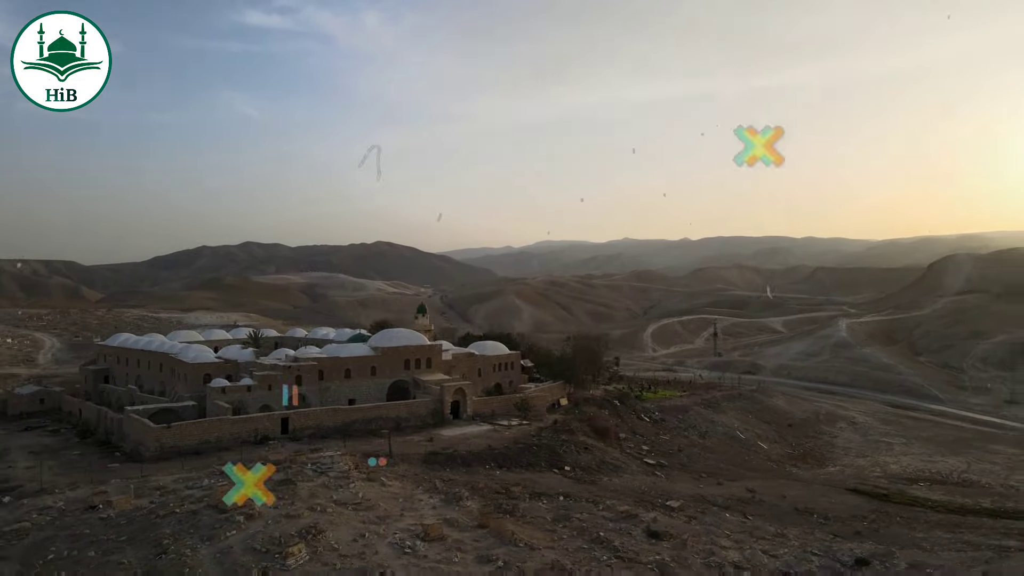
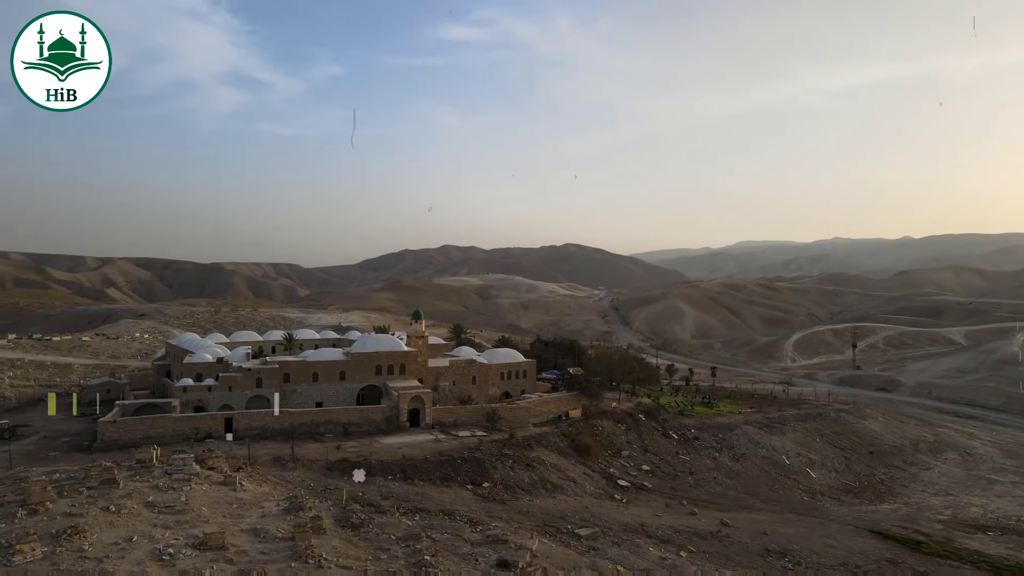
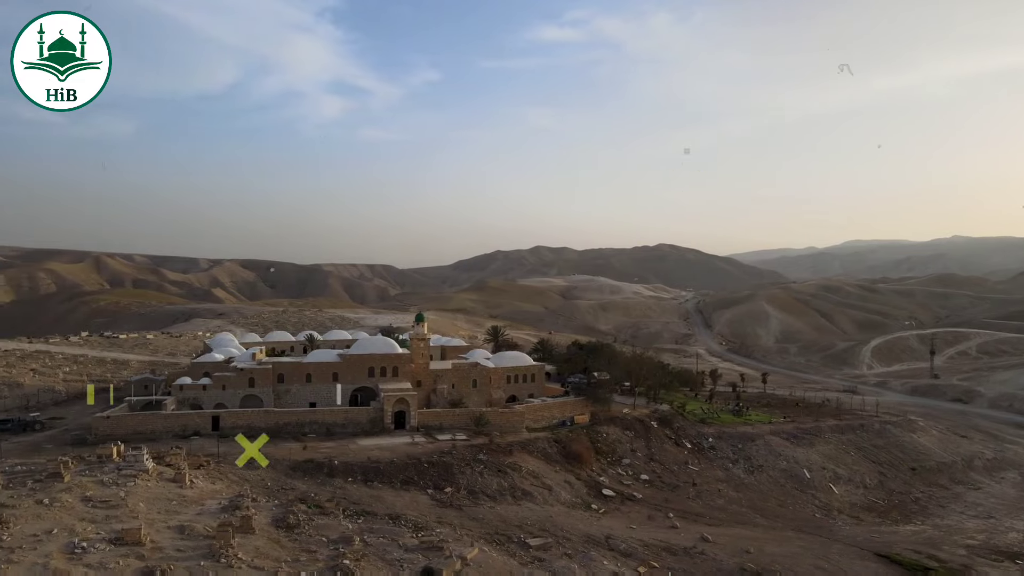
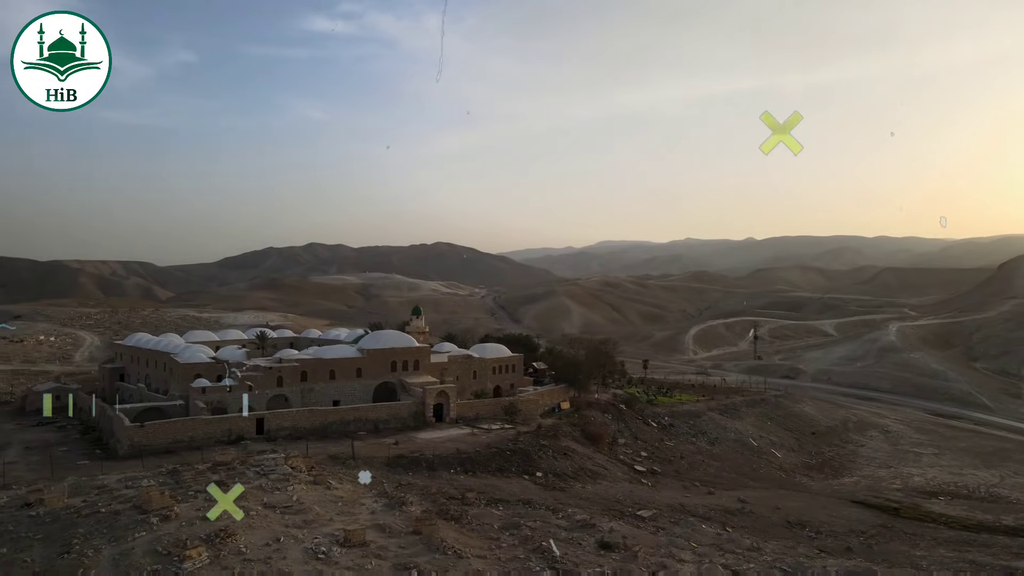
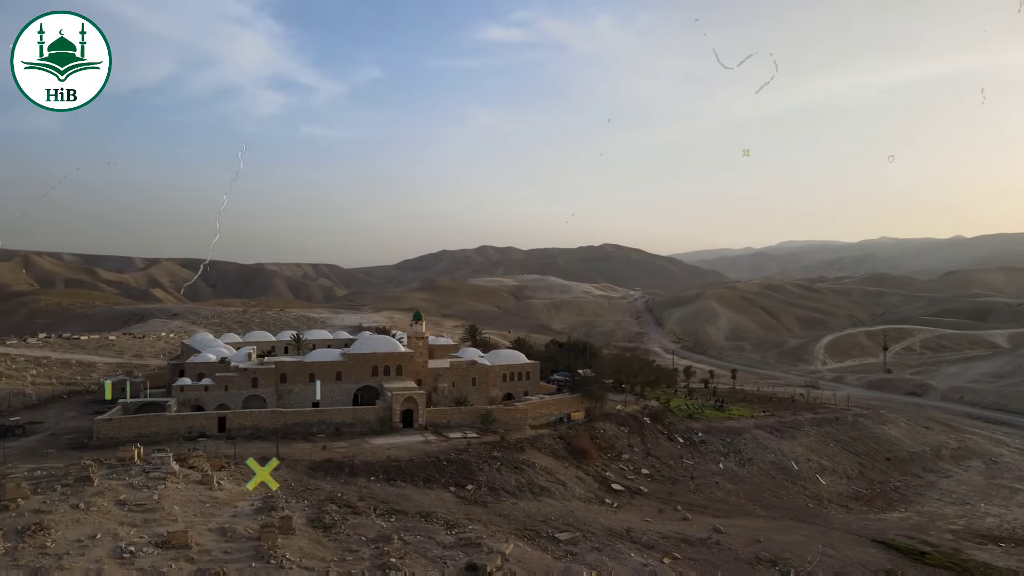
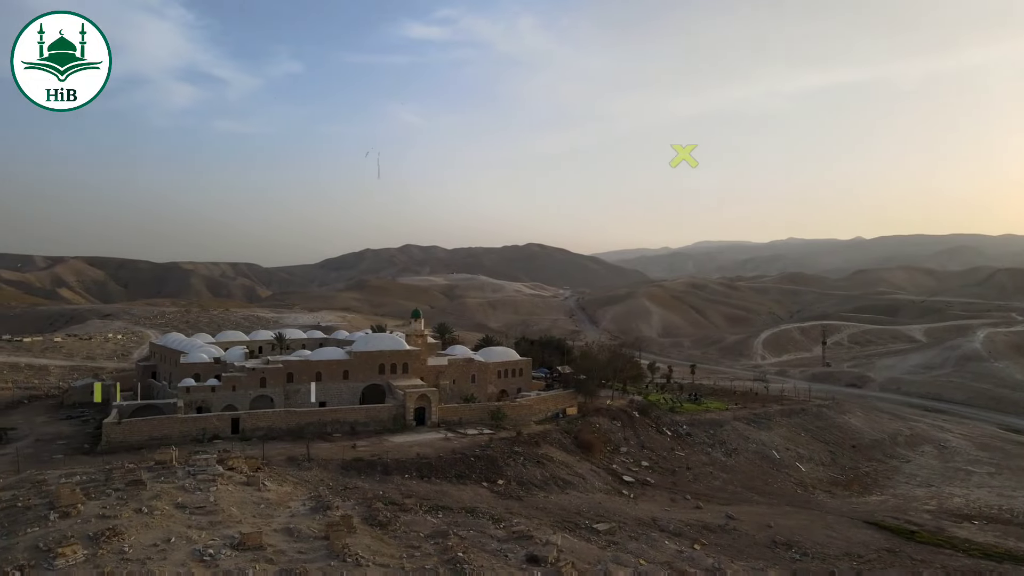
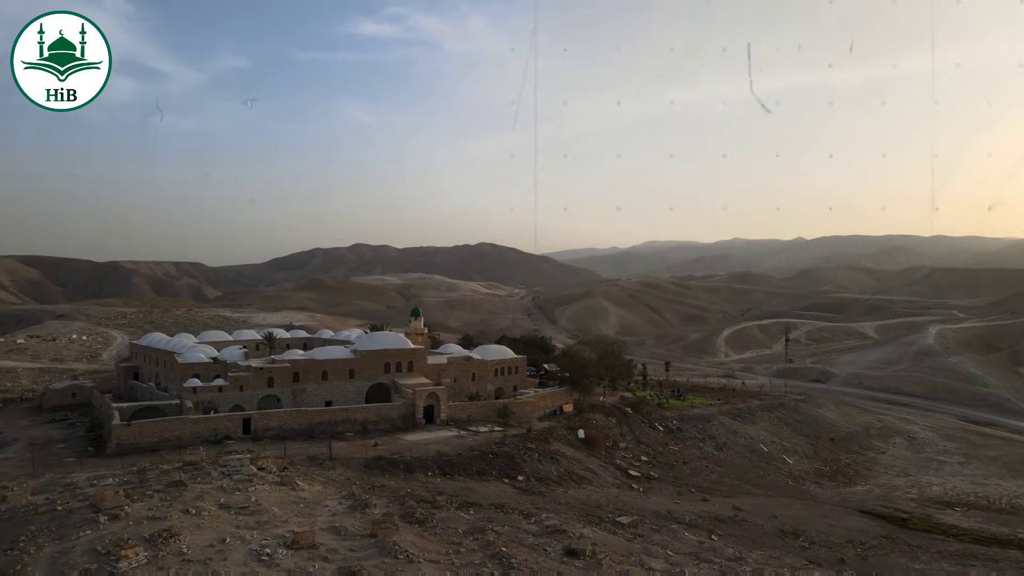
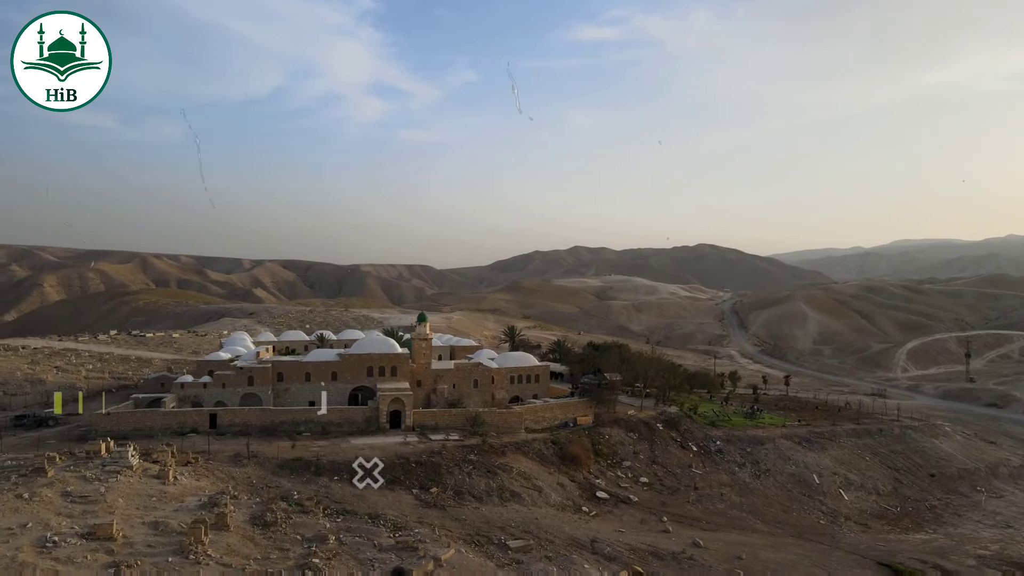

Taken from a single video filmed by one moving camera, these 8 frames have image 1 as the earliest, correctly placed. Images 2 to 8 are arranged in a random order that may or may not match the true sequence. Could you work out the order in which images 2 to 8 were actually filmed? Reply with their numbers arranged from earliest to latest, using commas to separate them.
4, 7, 6, 2, 5, 3, 8
